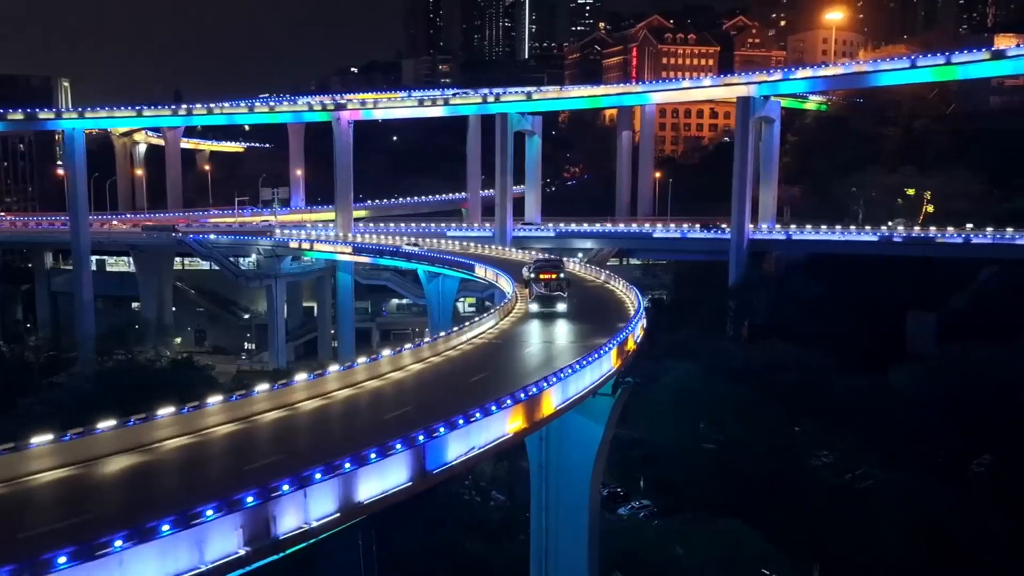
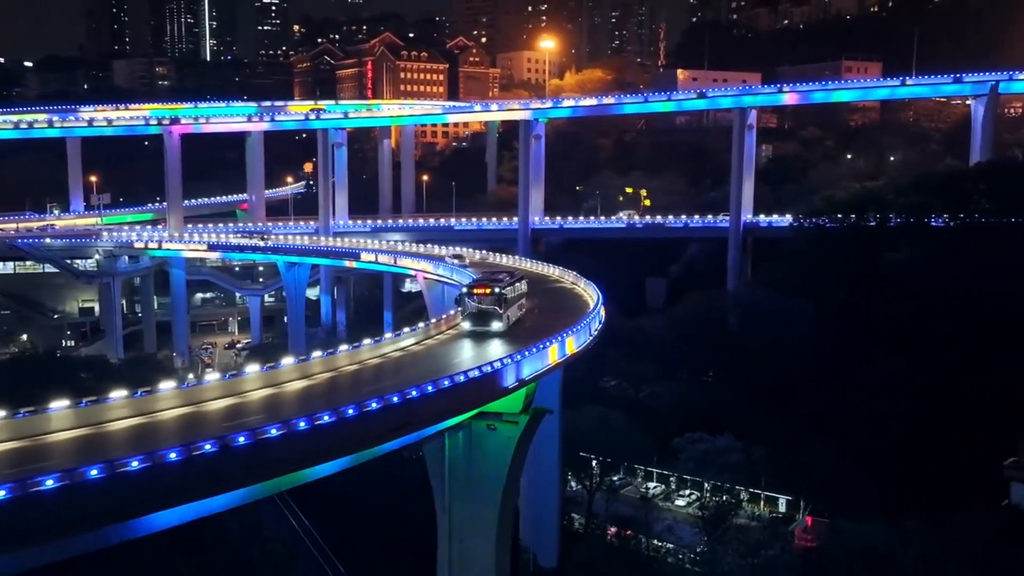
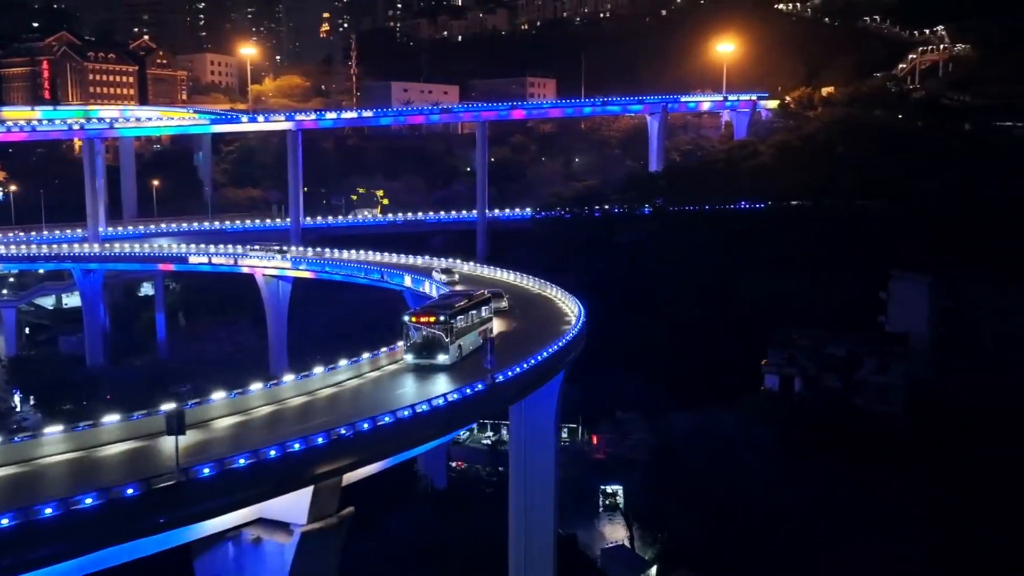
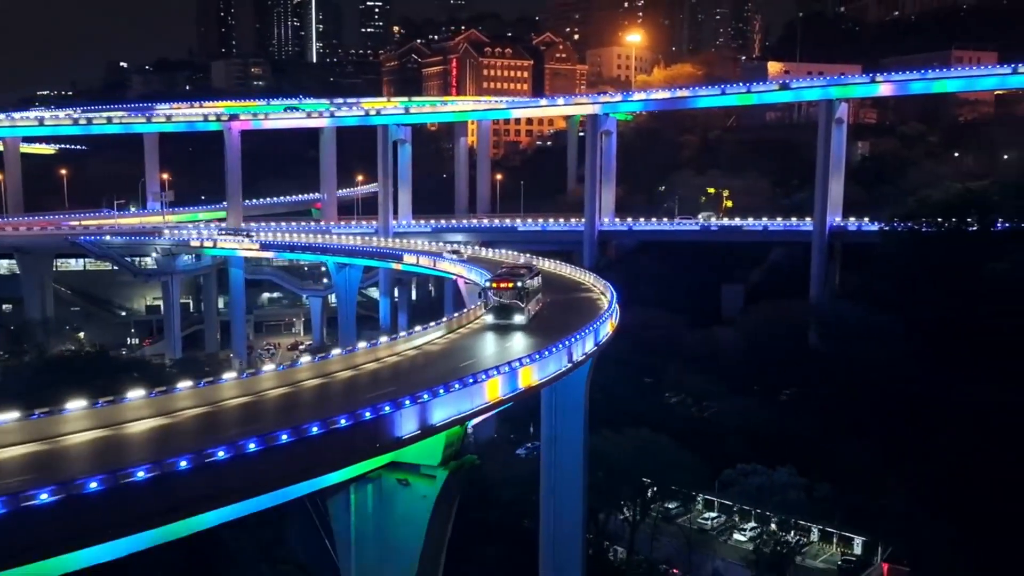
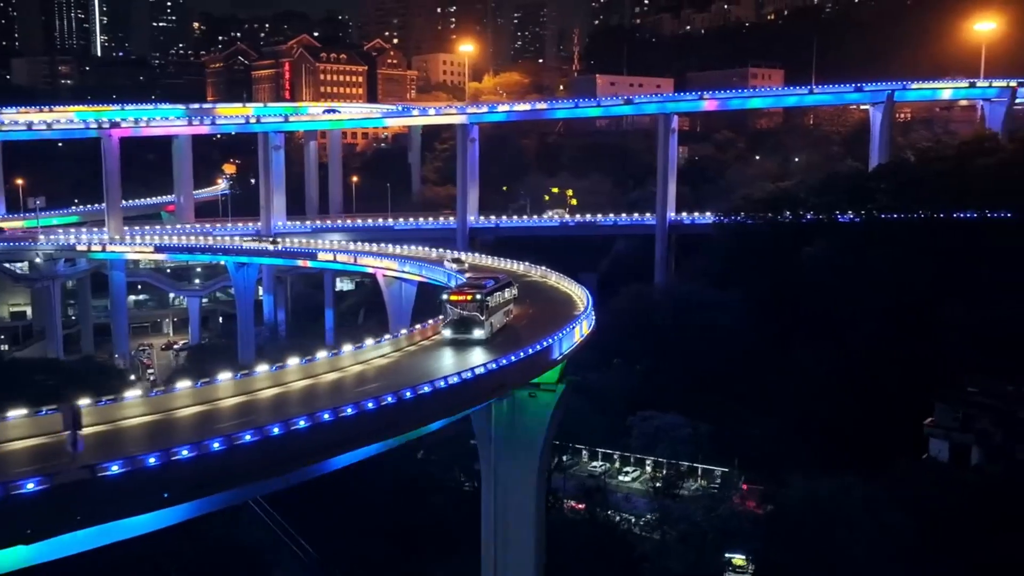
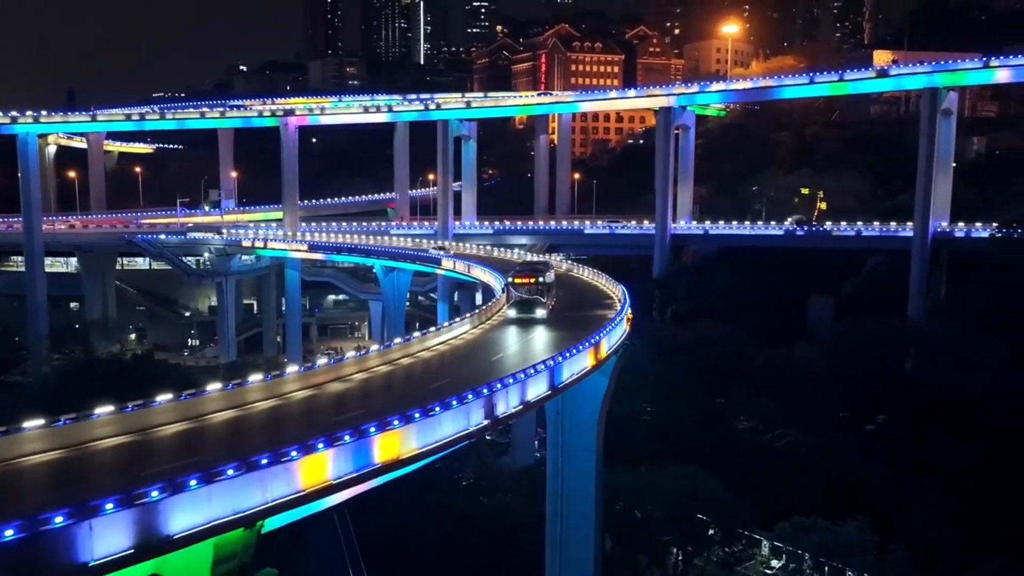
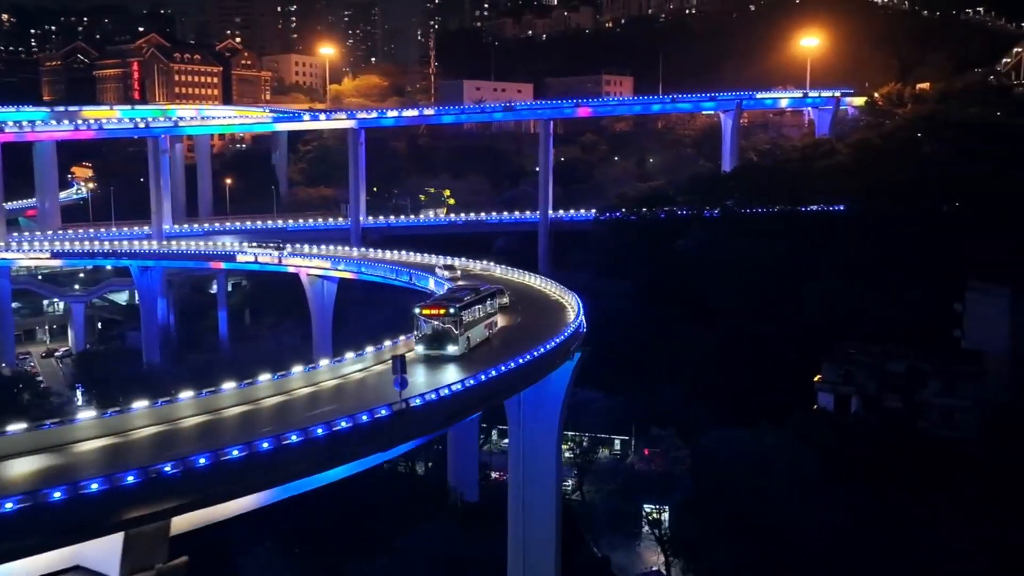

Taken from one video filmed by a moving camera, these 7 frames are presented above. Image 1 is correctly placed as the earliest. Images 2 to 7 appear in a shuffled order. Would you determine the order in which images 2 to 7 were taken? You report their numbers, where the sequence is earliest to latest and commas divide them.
6, 4, 2, 5, 7, 3
